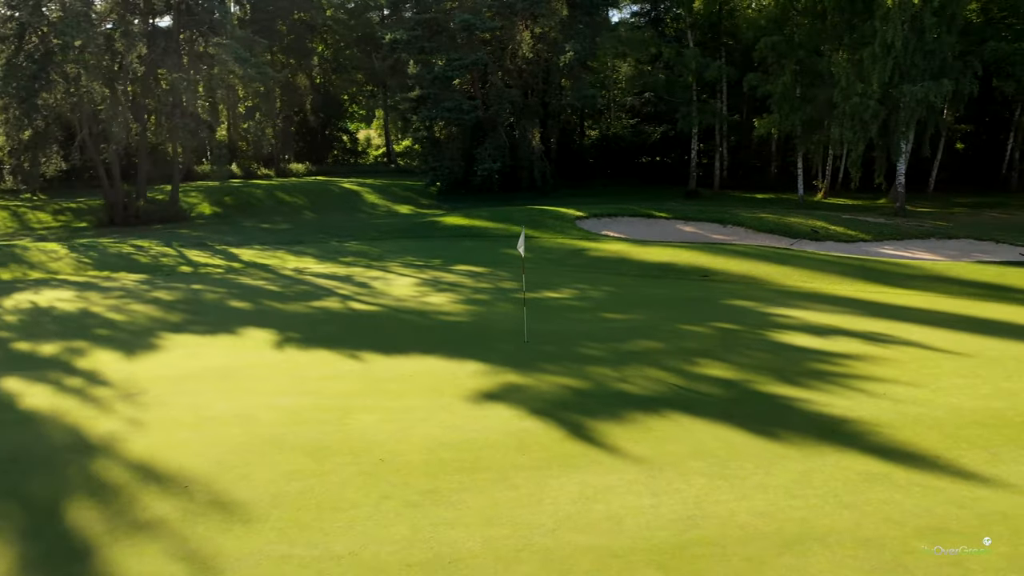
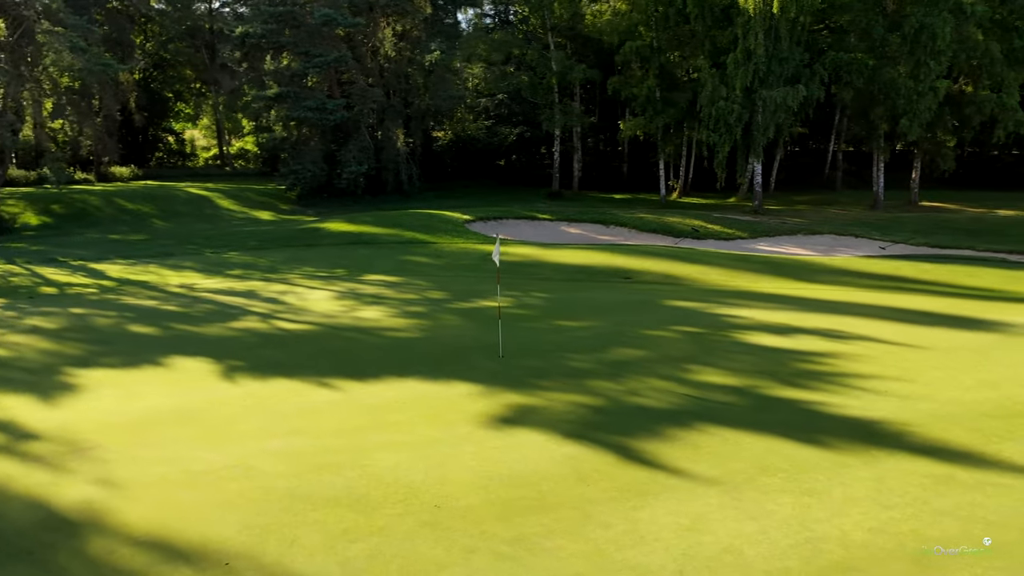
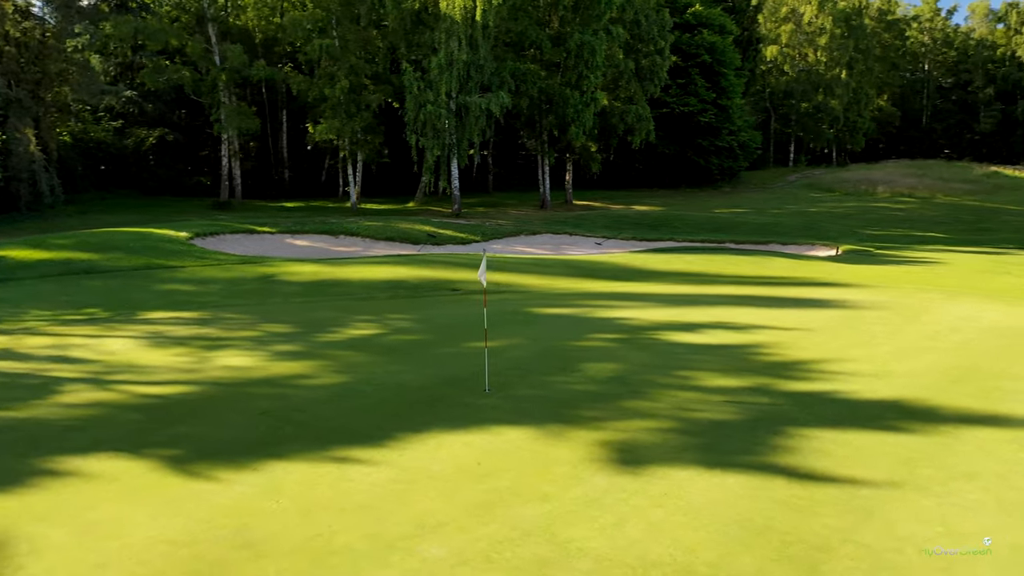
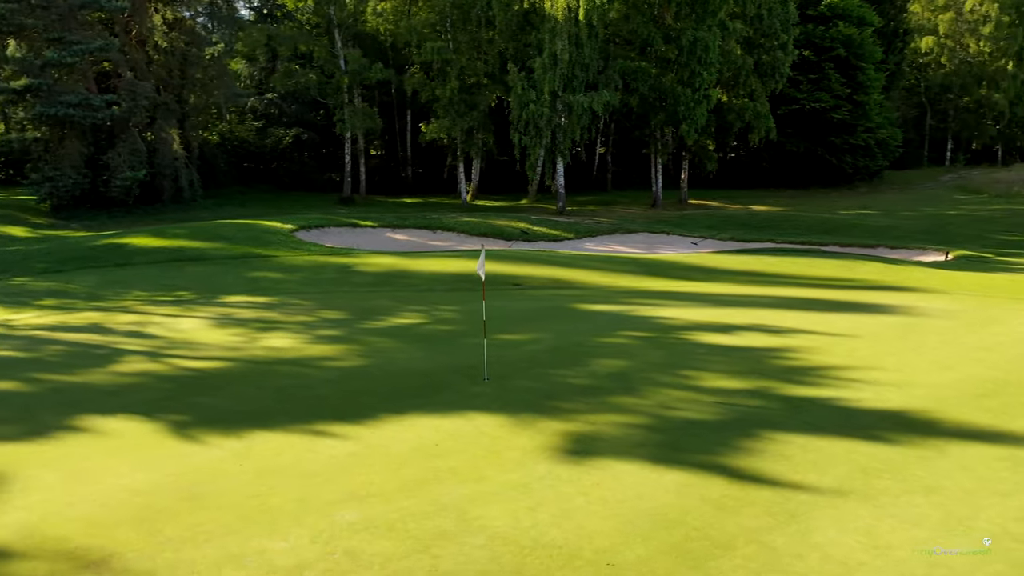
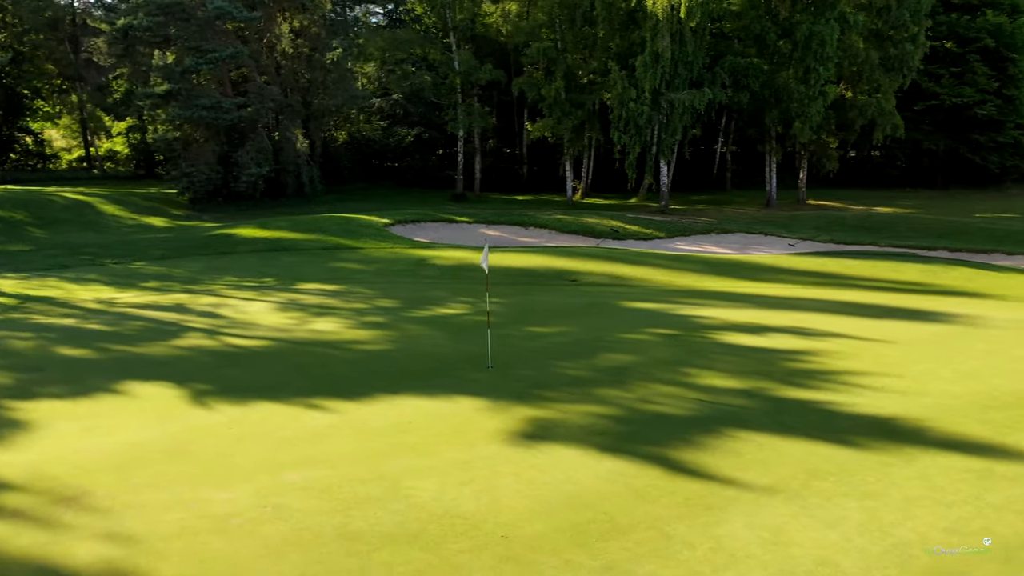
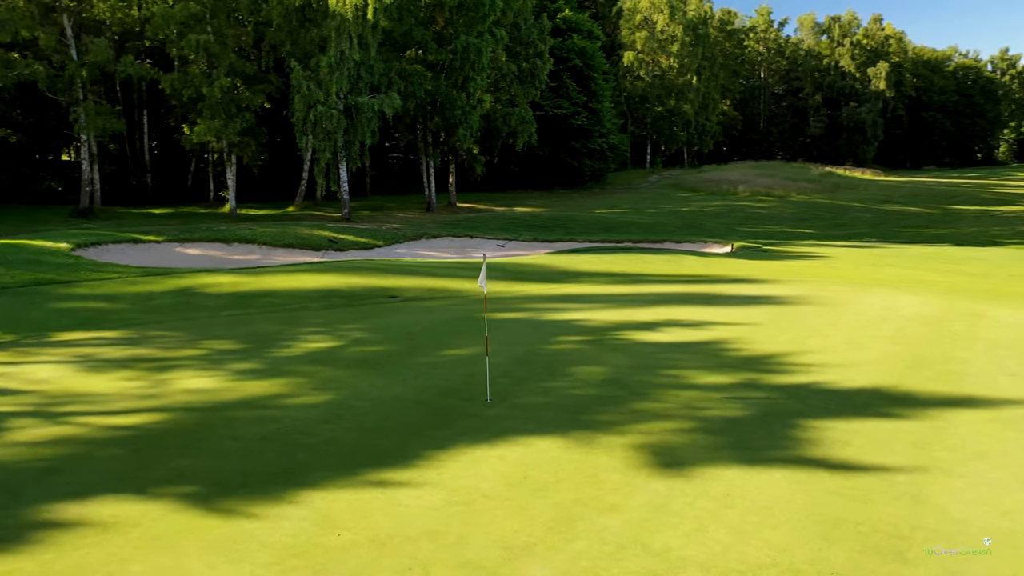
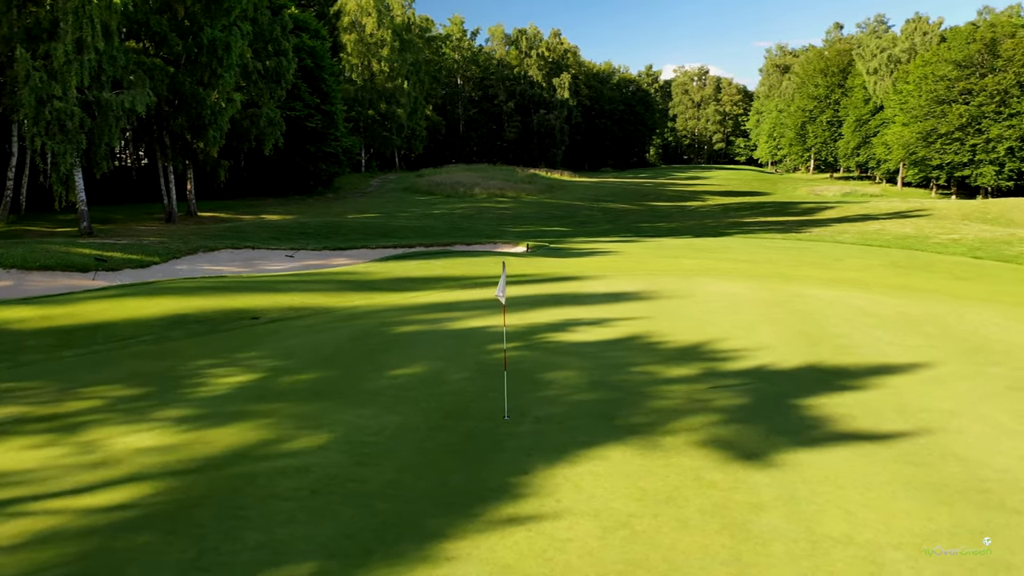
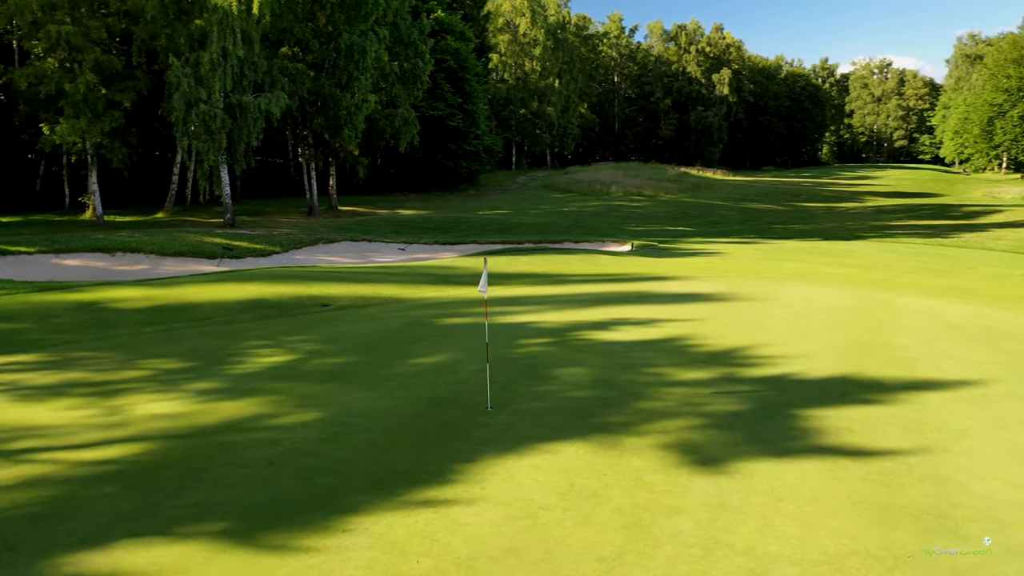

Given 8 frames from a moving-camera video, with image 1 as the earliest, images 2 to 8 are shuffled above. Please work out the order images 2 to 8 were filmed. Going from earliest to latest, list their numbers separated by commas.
2, 5, 4, 3, 6, 8, 7
